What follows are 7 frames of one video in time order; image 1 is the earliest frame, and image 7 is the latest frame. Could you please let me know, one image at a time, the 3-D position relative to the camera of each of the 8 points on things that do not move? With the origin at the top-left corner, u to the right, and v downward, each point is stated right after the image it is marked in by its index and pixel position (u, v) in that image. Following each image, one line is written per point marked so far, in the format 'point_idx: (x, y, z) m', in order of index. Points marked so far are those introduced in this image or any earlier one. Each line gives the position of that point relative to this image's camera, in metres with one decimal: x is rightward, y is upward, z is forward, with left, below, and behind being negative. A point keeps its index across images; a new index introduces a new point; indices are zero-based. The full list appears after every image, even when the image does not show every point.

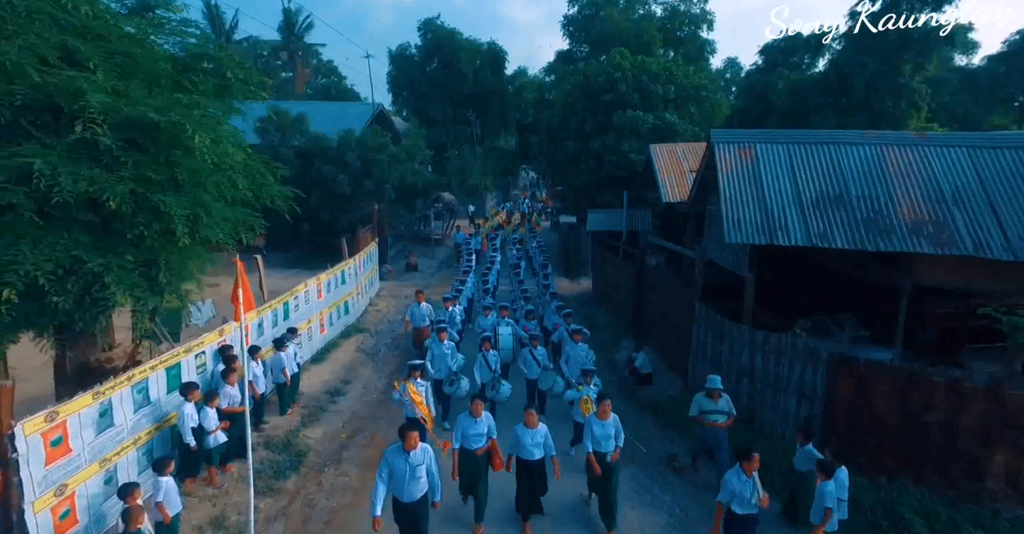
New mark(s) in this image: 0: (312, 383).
0: (-3.9, -2.3, +12.2) m
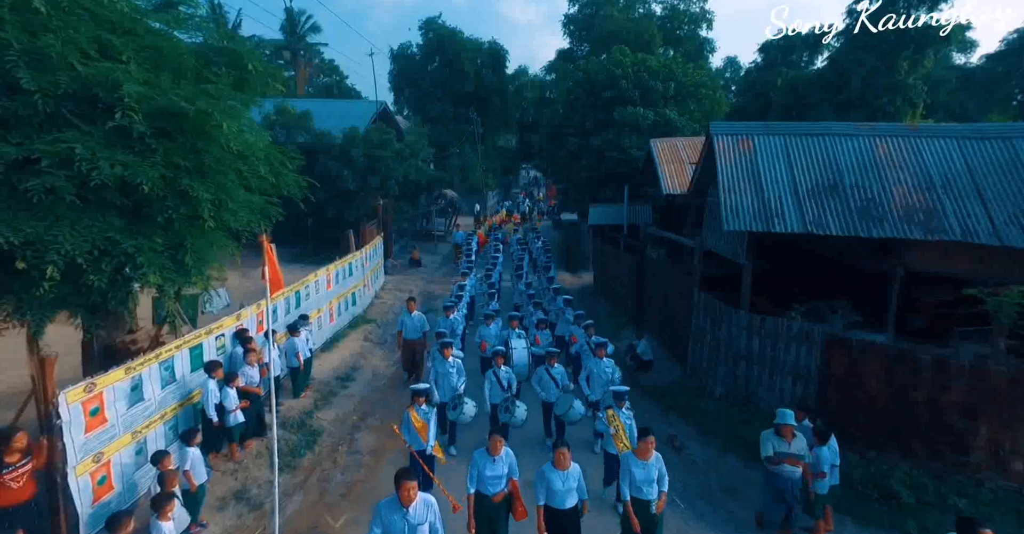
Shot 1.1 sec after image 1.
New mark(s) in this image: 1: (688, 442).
0: (-3.8, -2.1, +12.6) m
1: (+2.5, -2.5, +8.9) m
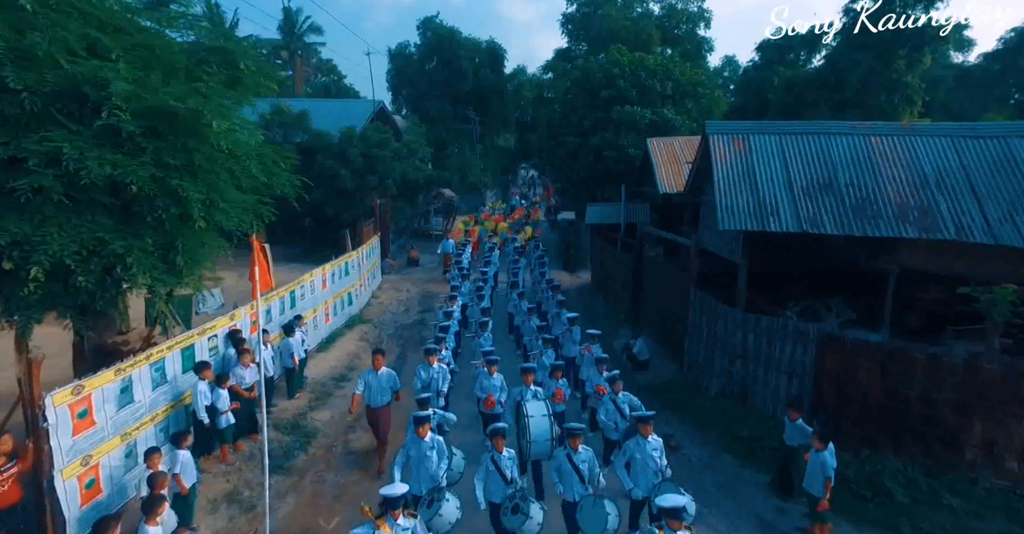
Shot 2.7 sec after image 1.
0: (-3.9, -2.1, +12.5) m
1: (+2.4, -2.5, +8.9) m
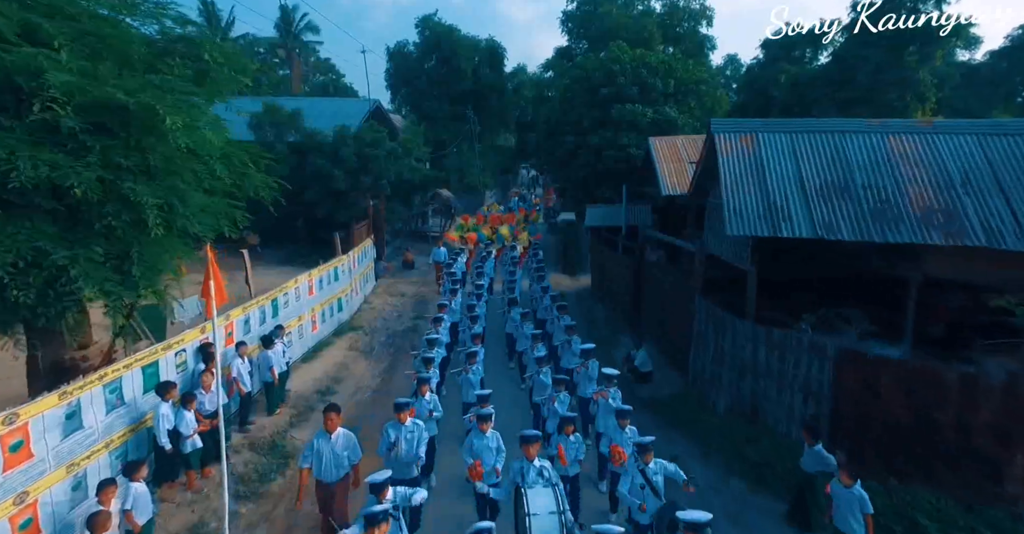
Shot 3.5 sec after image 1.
0: (-4.0, -2.2, +11.8) m
1: (+2.3, -2.6, +8.2) m
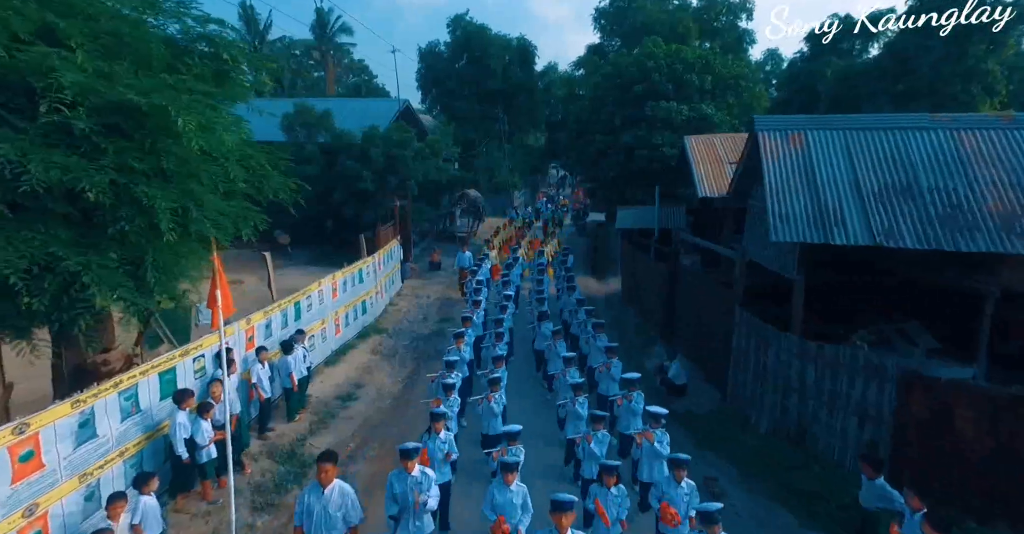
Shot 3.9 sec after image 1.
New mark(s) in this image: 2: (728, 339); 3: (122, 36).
0: (-3.5, -2.2, +11.6) m
1: (+2.6, -2.7, +7.7) m
2: (+3.4, -1.1, +9.8) m
3: (-4.0, +2.4, +6.4) m
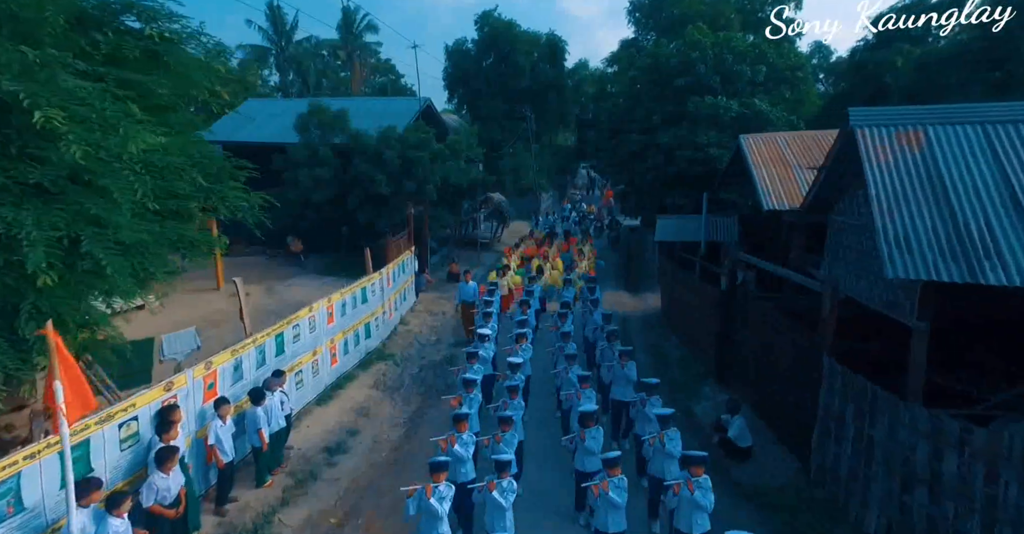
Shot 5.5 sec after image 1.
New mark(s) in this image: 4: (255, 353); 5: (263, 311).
0: (-3.2, -2.6, +9.8) m
1: (+2.8, -3.1, +5.6) m
2: (+3.7, -1.6, +7.7) m
3: (-3.9, +2.0, +4.6) m
4: (-3.7, -1.2, +8.7) m
5: (-7.5, -1.3, +18.7) m
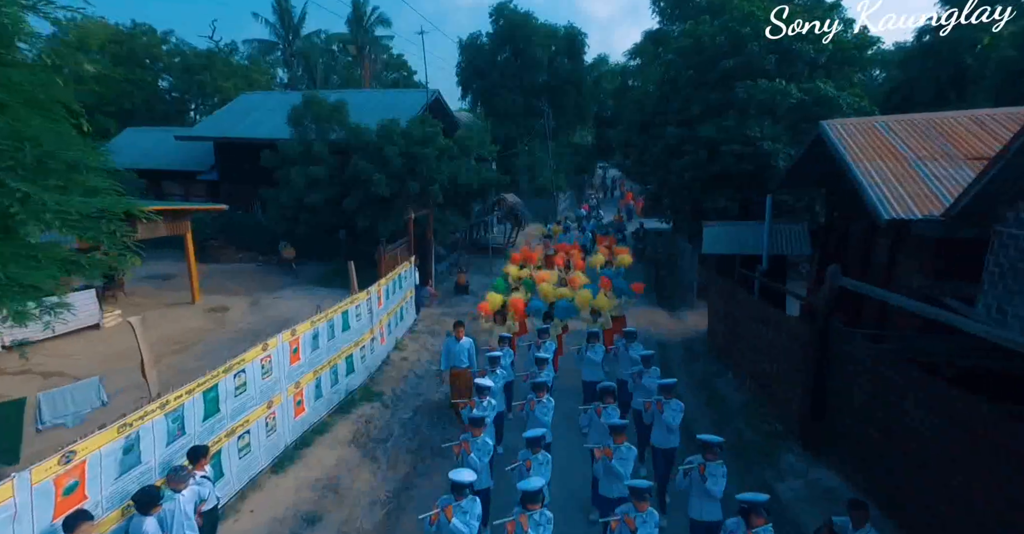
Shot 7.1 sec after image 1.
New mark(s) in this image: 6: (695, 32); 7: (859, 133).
0: (-3.0, -3.0, +7.1) m
1: (+2.9, -3.5, +2.7) m
2: (+3.8, -1.9, +4.8) m
3: (-3.8, +1.7, +1.9) m
4: (-3.5, -1.6, +6.1) m
5: (-7.1, -1.6, +16.1) m
6: (+5.3, +6.7, +17.7) m
7: (+5.1, +2.1, +9.1) m
